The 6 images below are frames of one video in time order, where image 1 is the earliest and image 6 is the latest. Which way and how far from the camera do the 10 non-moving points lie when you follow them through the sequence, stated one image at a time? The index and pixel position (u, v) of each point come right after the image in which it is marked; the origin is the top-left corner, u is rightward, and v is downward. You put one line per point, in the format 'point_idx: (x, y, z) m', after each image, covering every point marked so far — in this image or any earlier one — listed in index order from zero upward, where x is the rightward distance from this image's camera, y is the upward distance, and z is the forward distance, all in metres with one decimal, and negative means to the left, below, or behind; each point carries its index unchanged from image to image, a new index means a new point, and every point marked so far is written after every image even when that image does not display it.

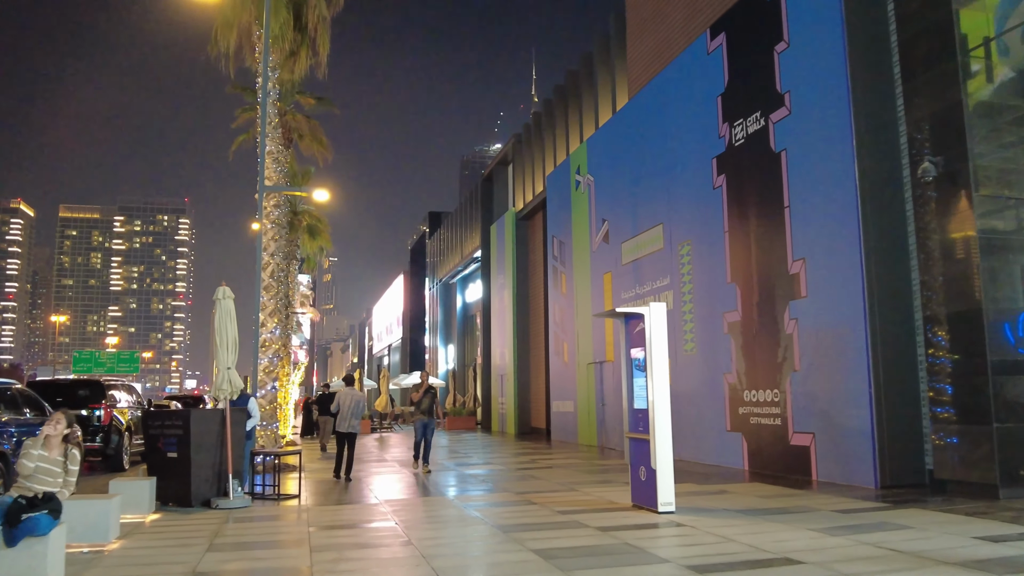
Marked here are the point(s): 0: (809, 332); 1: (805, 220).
0: (+4.3, -0.6, +12.4) m
1: (+4.3, +1.0, +12.6) m
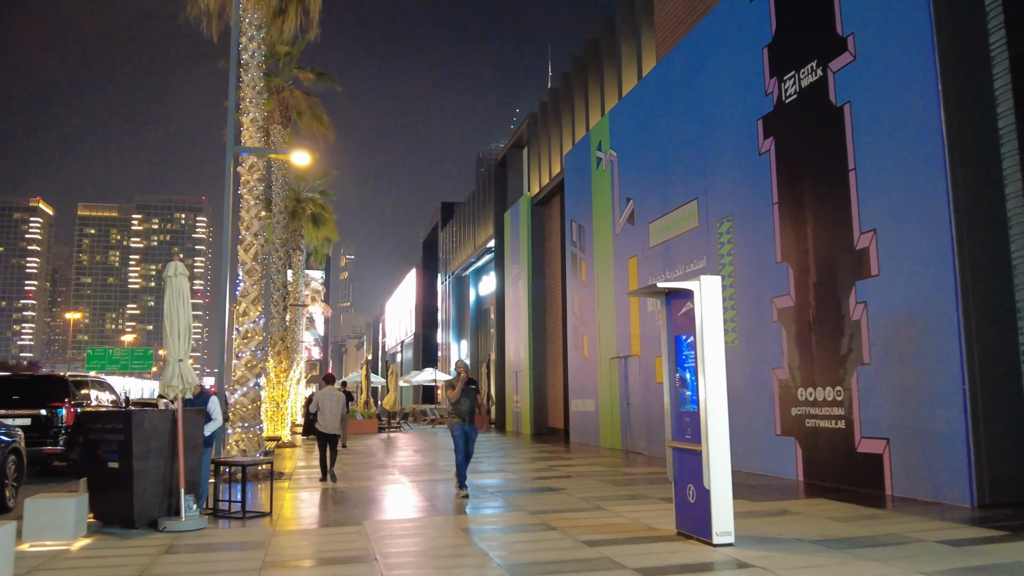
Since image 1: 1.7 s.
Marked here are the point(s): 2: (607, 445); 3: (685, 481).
0: (+4.4, -0.4, +10.4) m
1: (+4.4, +1.3, +10.6) m
2: (+2.1, -3.4, +19.1) m
3: (+1.5, -1.6, +7.4) m
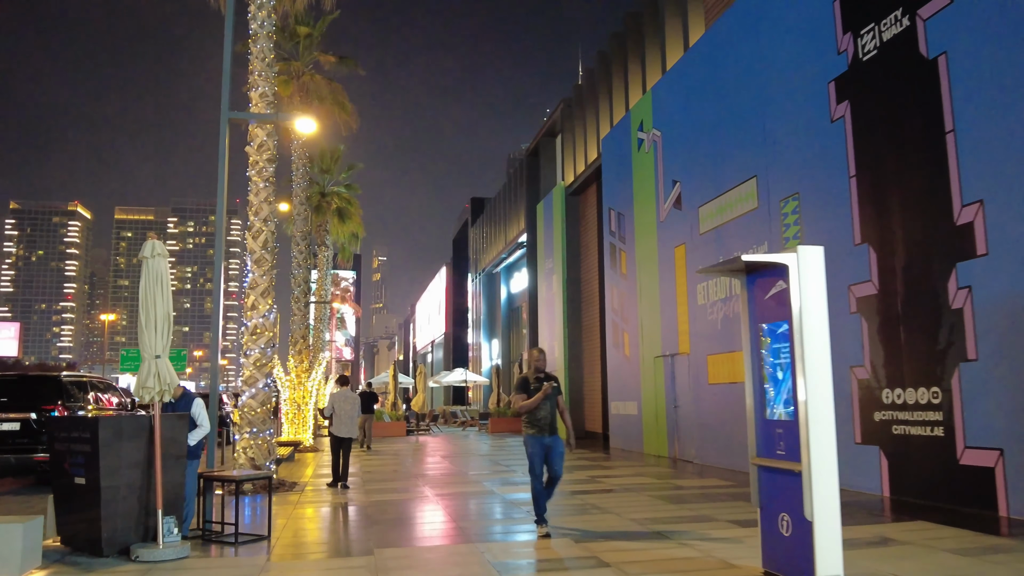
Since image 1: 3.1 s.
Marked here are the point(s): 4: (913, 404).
0: (+4.8, -0.2, +8.7) m
1: (+4.8, +1.4, +8.9) m
2: (+2.8, -3.3, +17.5) m
3: (+1.8, -1.5, +5.8) m
4: (+4.5, -1.3, +9.8) m
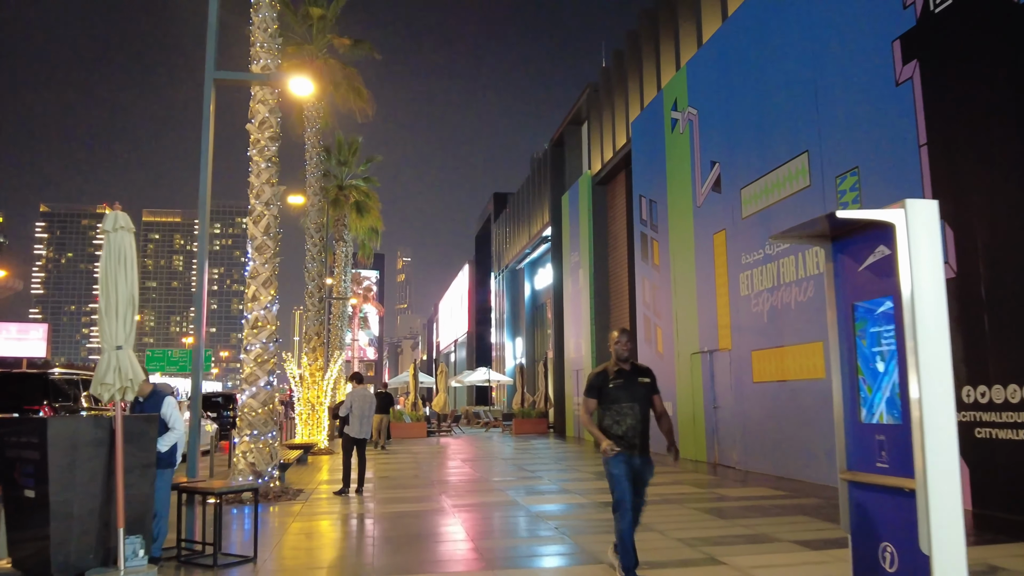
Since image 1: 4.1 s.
0: (+5.0, 0.0, +7.4) m
1: (+5.0, +1.6, +7.6) m
2: (+3.3, -3.1, +16.2) m
3: (+1.9, -1.3, +4.6) m
4: (+4.8, -1.1, +8.5) m
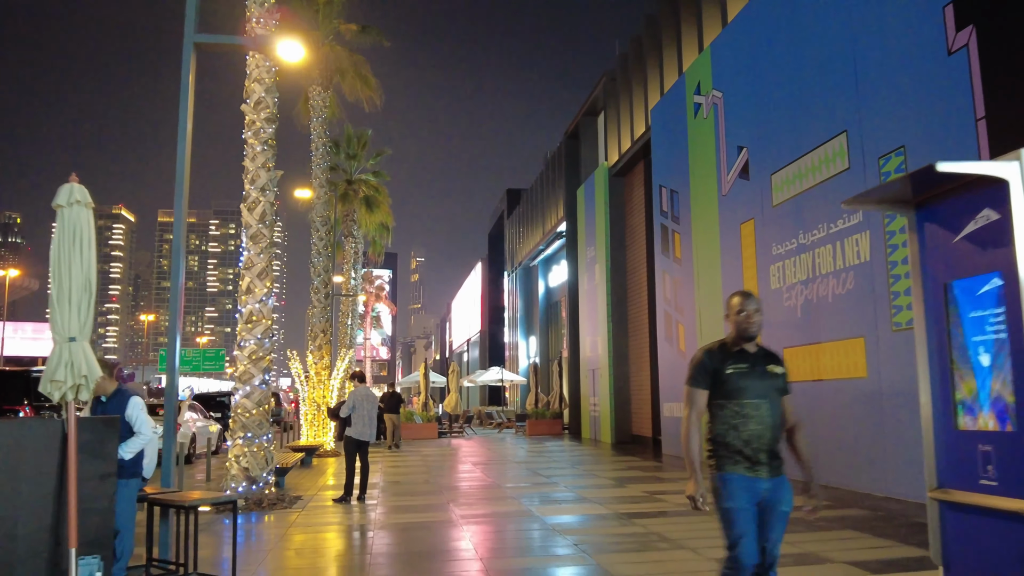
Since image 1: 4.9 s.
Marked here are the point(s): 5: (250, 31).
0: (+5.1, +0.1, +6.4) m
1: (+5.1, +1.7, +6.6) m
2: (+3.5, -3.0, +15.3) m
3: (+2.0, -1.2, +3.7) m
4: (+4.9, -1.0, +7.5) m
5: (-3.6, +3.6, +12.0) m
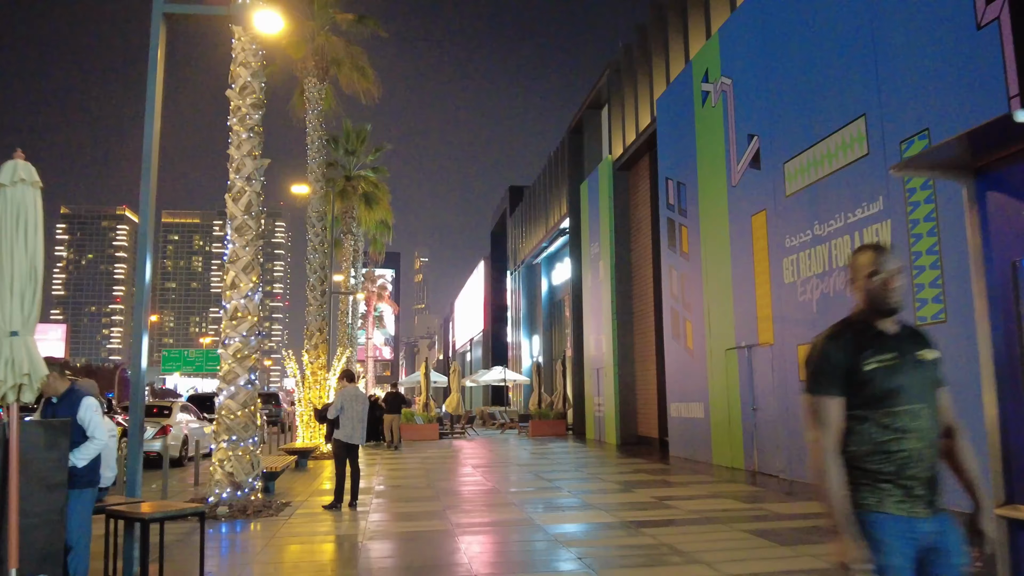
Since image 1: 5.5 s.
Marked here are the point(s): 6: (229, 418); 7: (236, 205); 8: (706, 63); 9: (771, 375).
0: (+5.1, +0.2, +5.8) m
1: (+5.1, +1.8, +6.0) m
2: (+3.5, -2.9, +14.6) m
3: (+1.9, -1.1, +3.1) m
4: (+4.9, -0.9, +6.9) m
5: (-3.6, +3.6, +11.4) m
6: (-3.3, -1.5, +10.2) m
7: (-3.4, +1.0, +10.7) m
8: (+3.5, +4.0, +15.6) m
9: (+3.8, -1.3, +12.8) m
